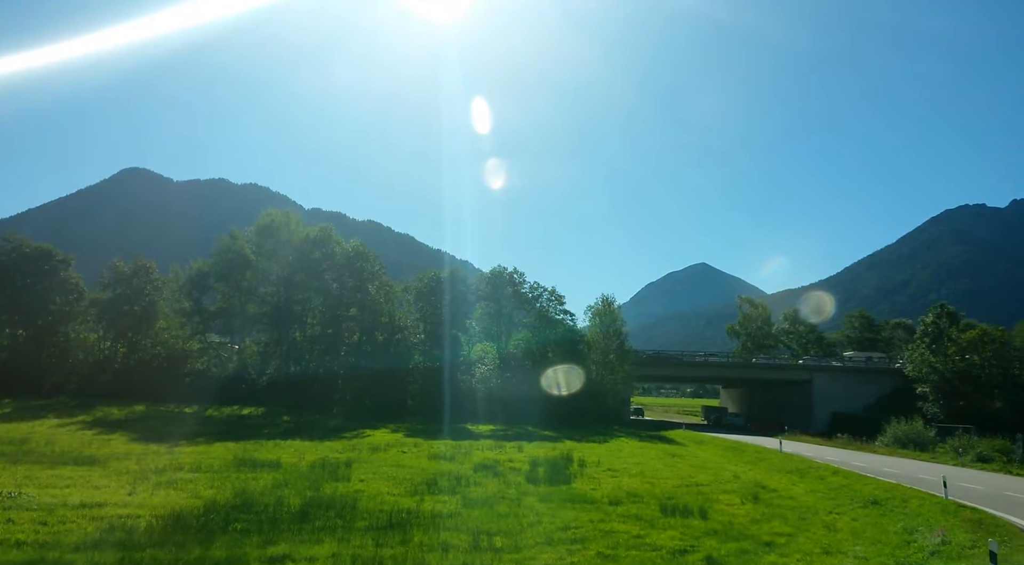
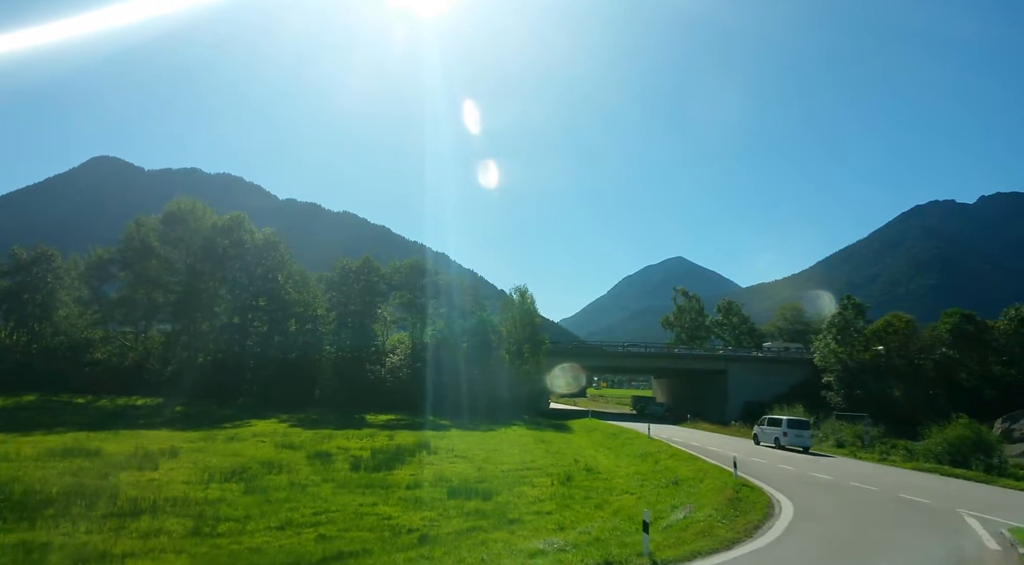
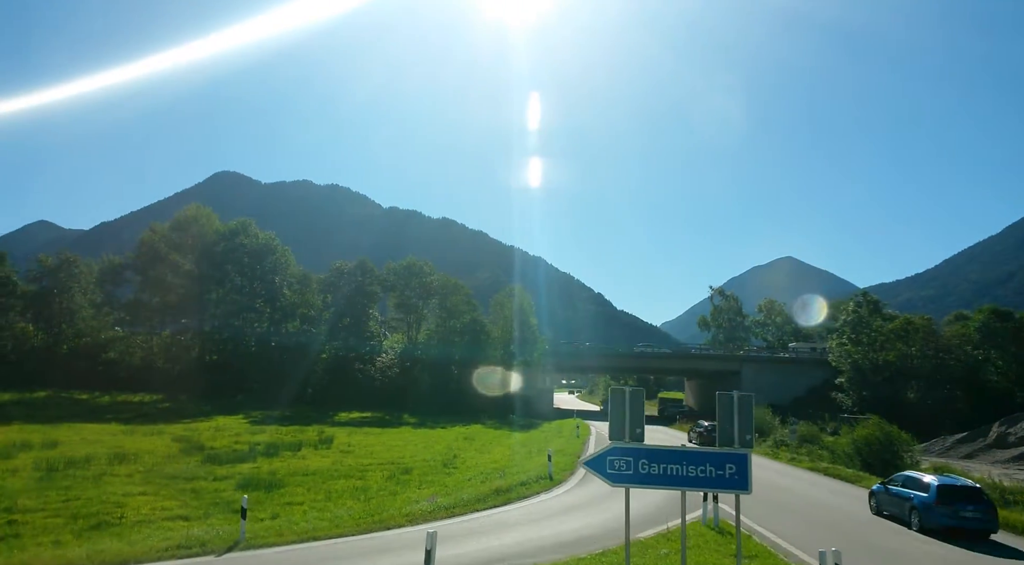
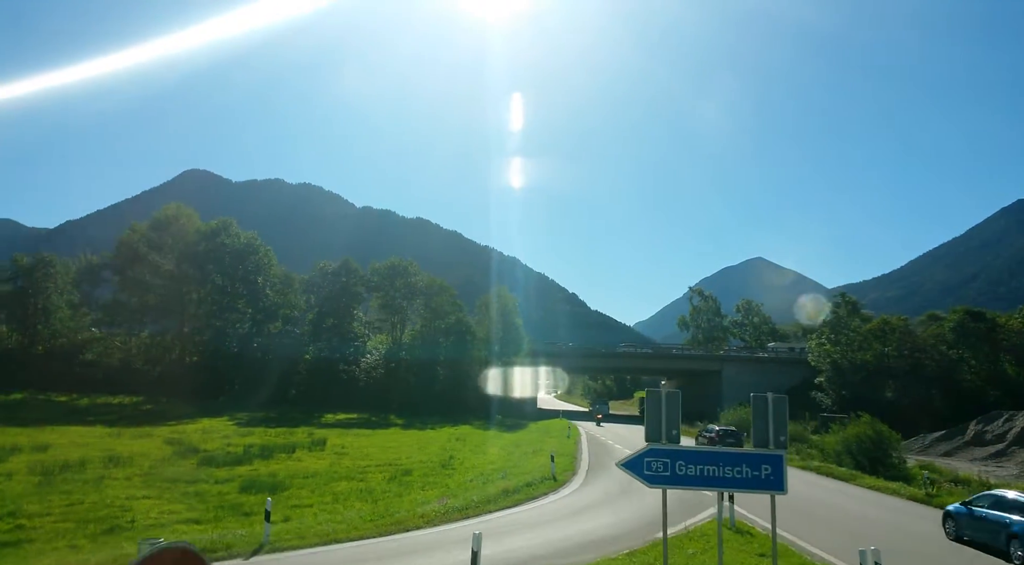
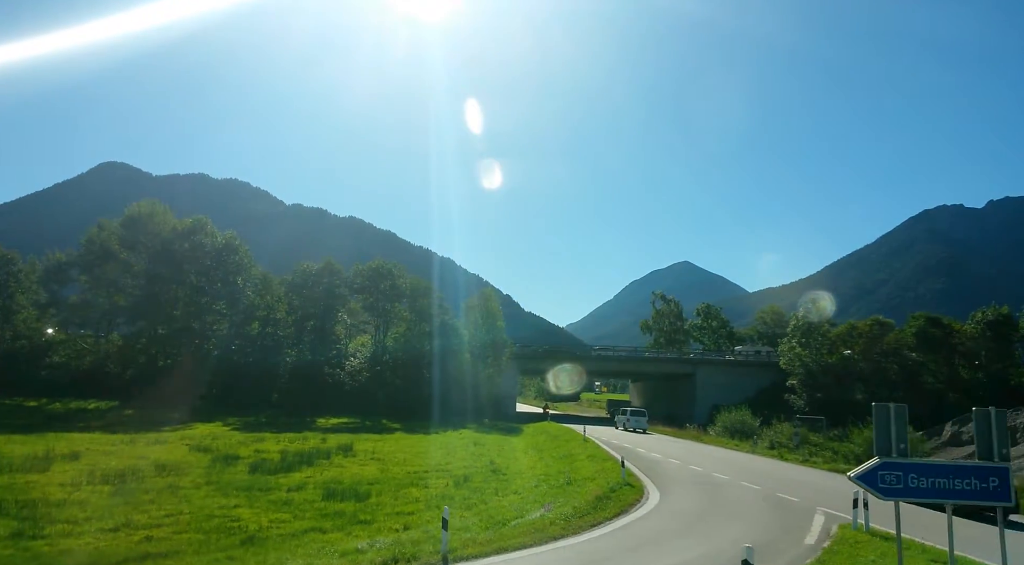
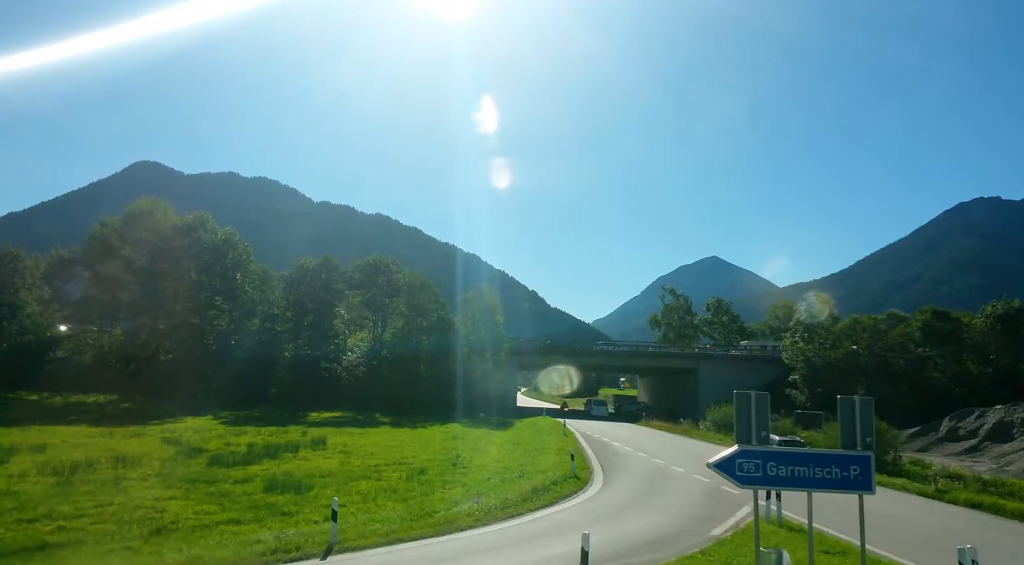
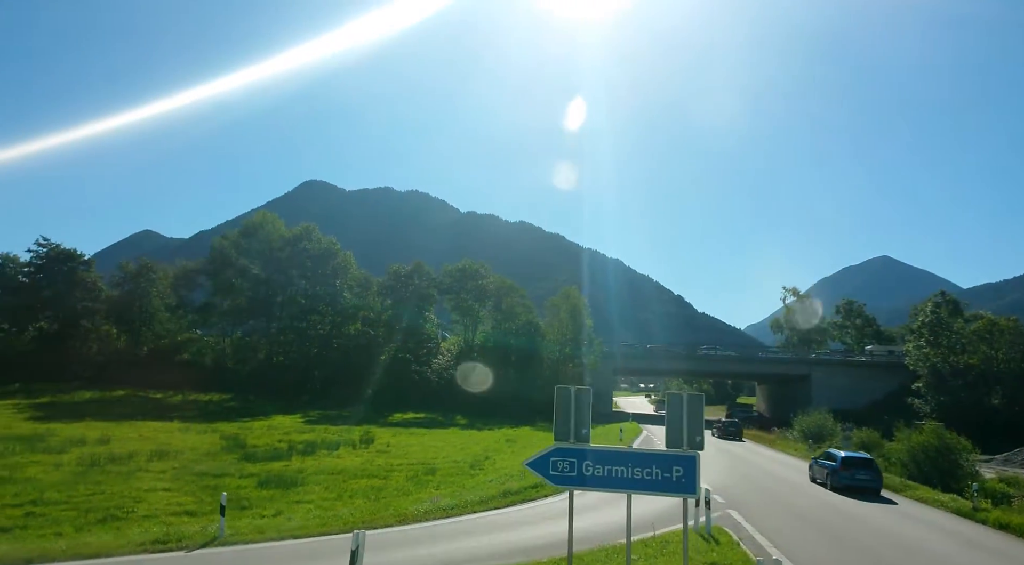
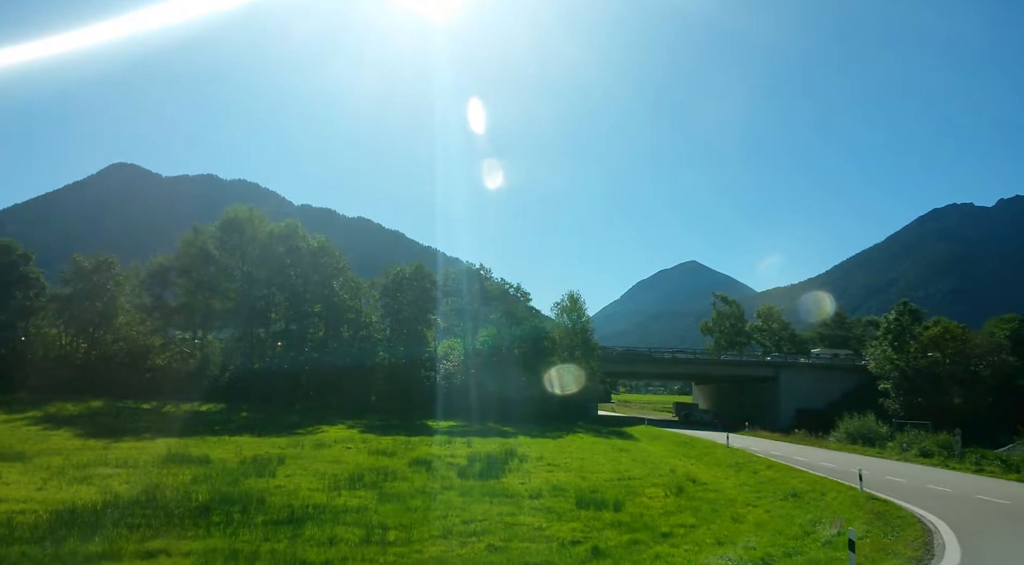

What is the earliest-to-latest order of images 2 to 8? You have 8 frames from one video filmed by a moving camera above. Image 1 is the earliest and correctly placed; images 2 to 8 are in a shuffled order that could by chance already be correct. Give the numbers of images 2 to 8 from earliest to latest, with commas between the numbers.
8, 2, 5, 6, 4, 3, 7
